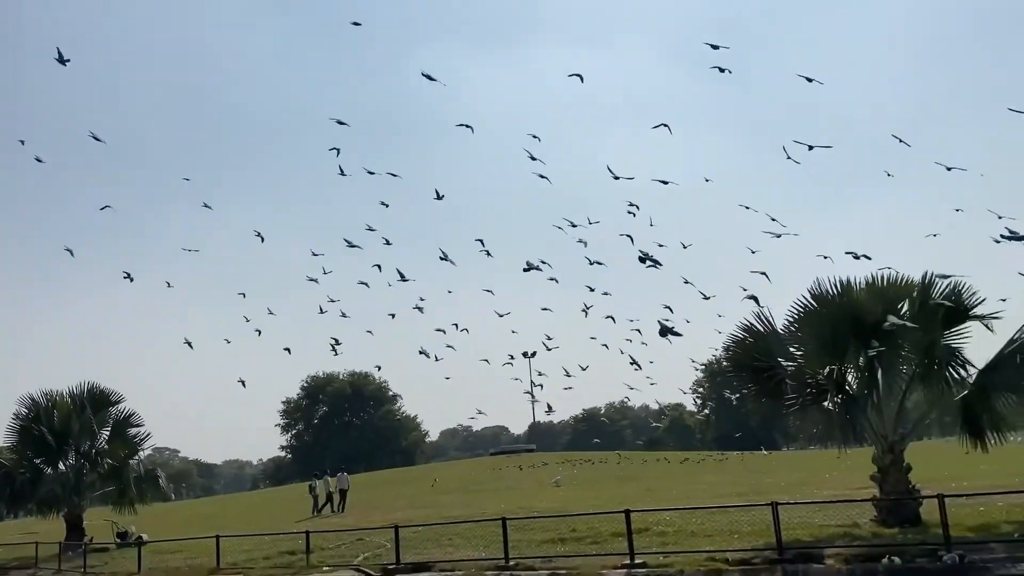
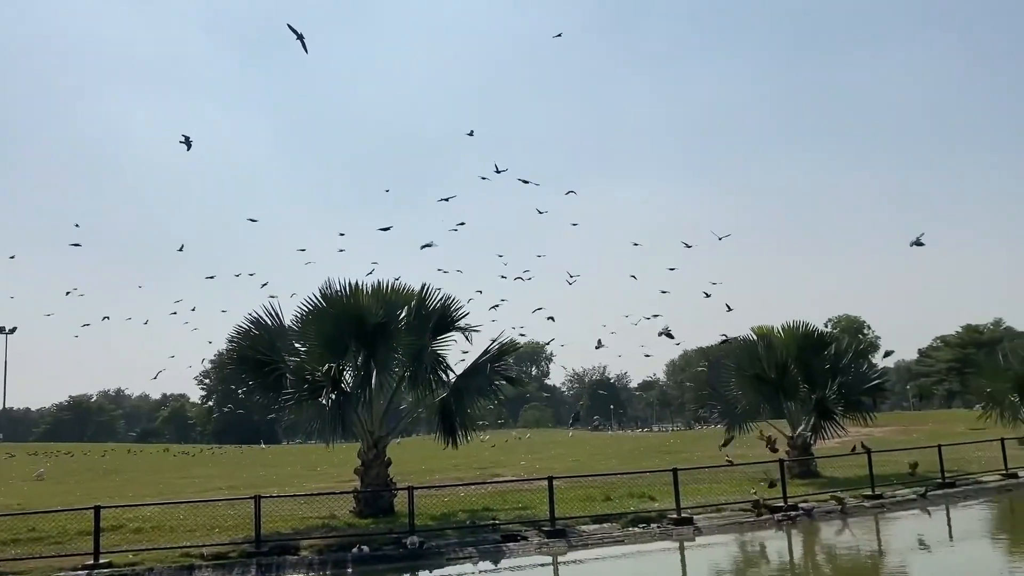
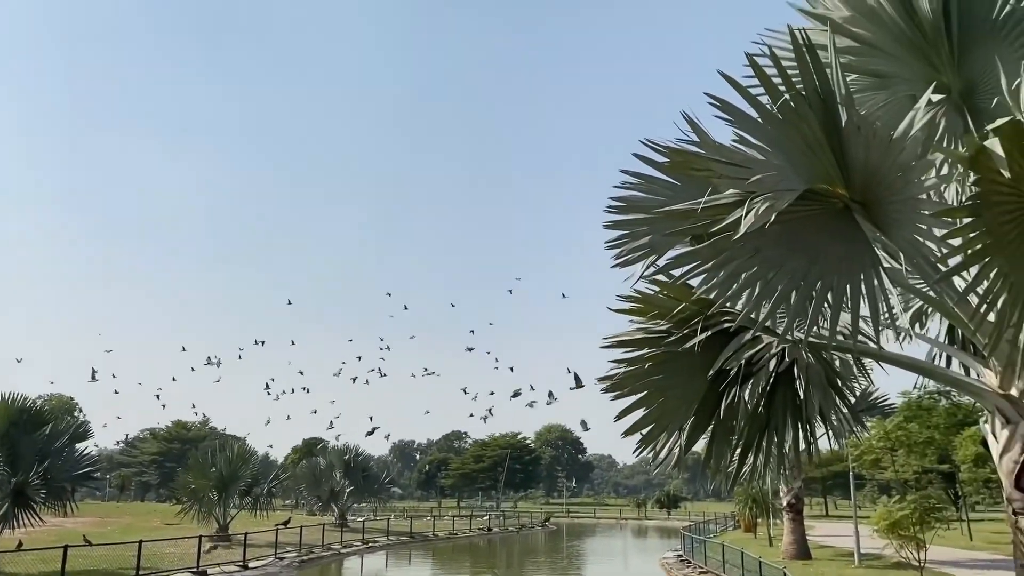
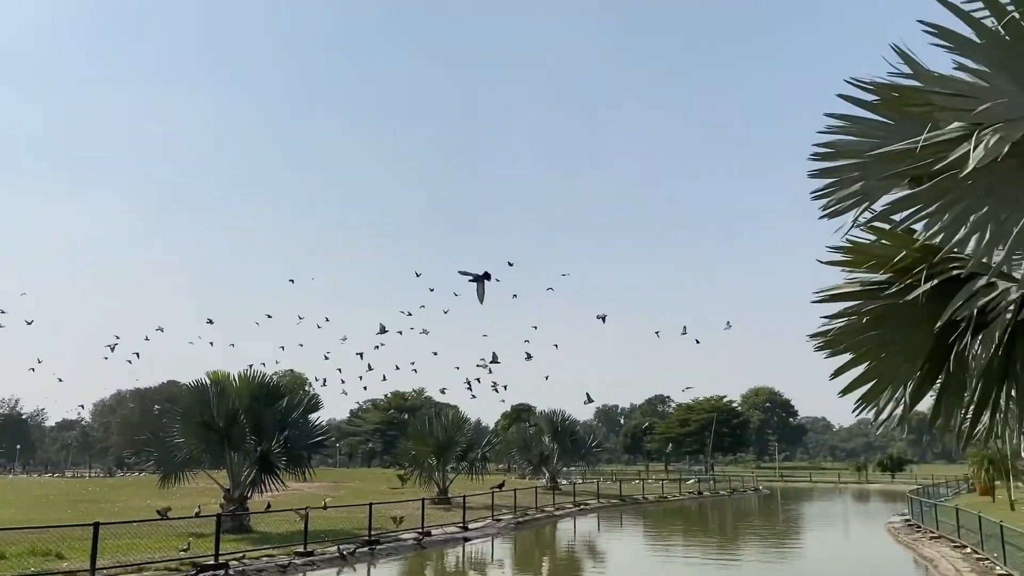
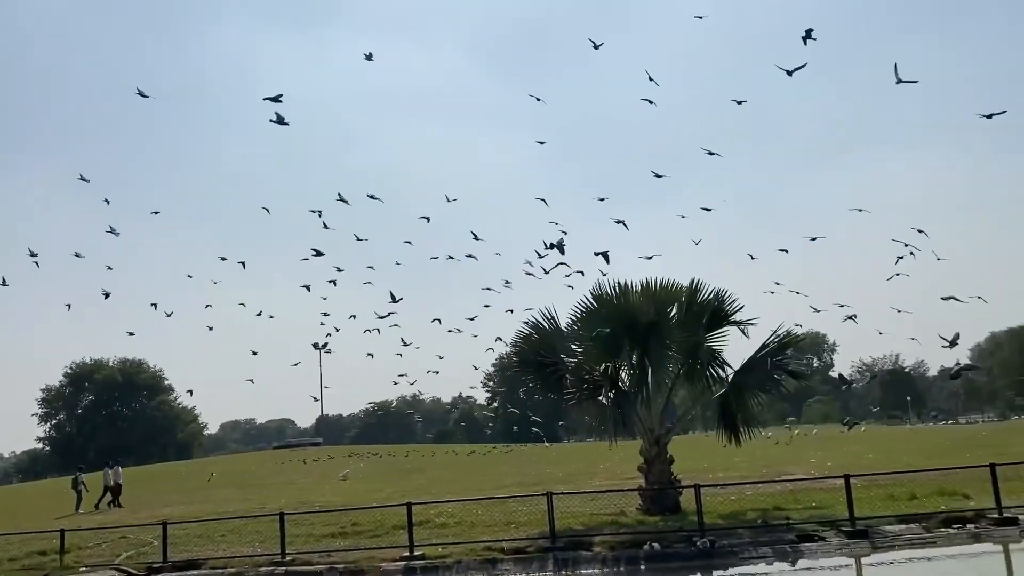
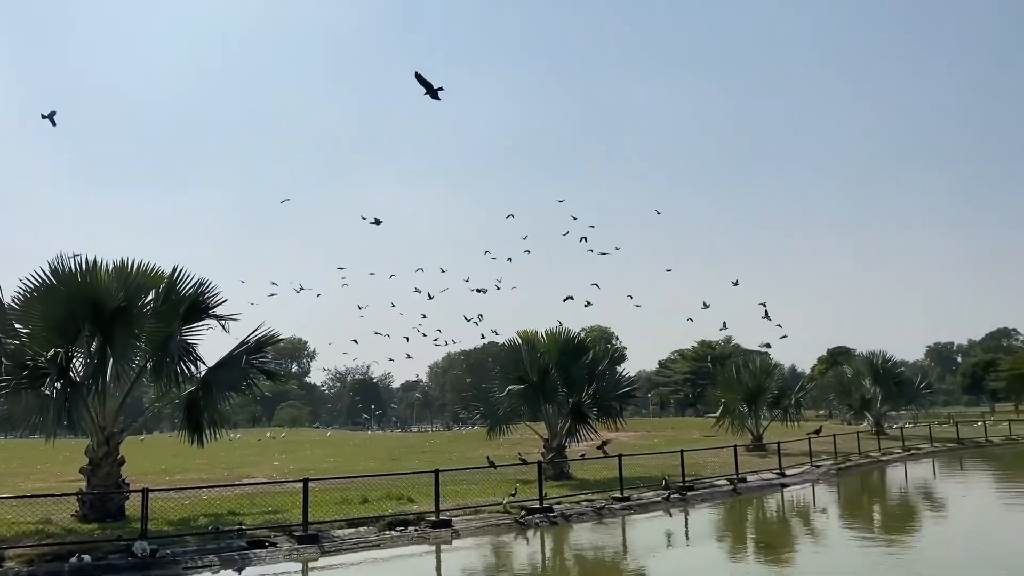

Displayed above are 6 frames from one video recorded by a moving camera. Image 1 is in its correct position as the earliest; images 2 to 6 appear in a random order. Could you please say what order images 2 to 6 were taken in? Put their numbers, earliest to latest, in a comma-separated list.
5, 2, 6, 4, 3
